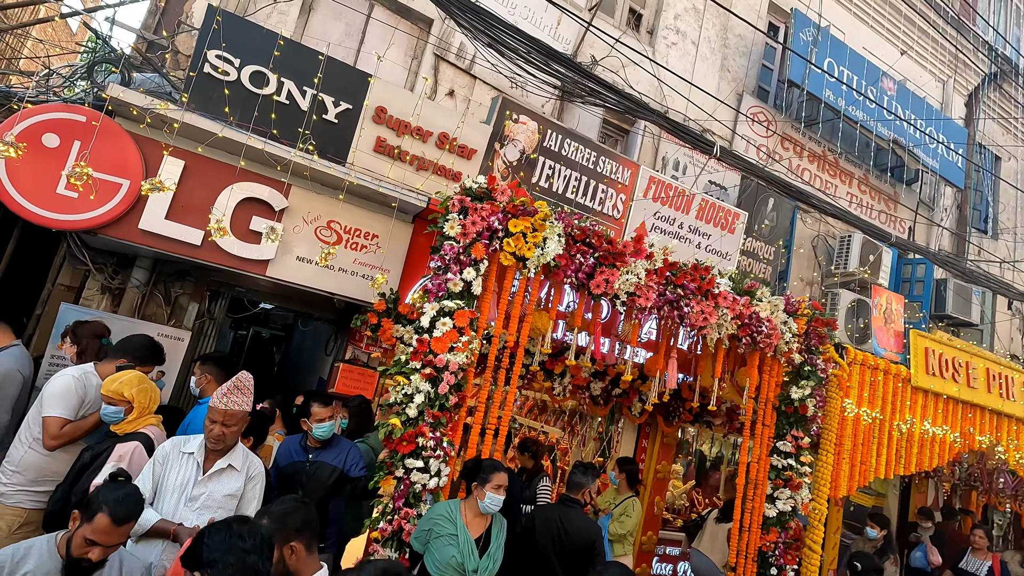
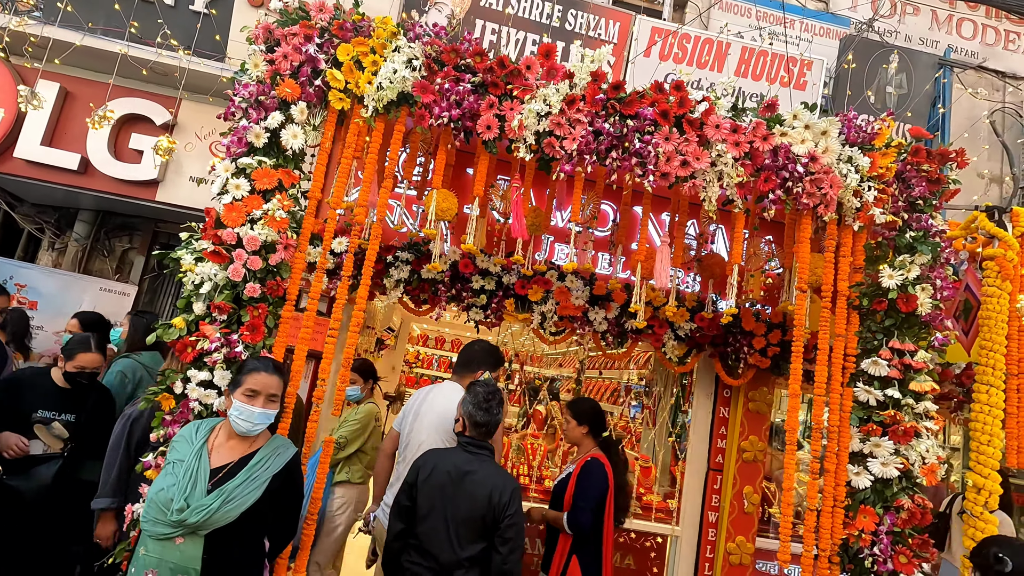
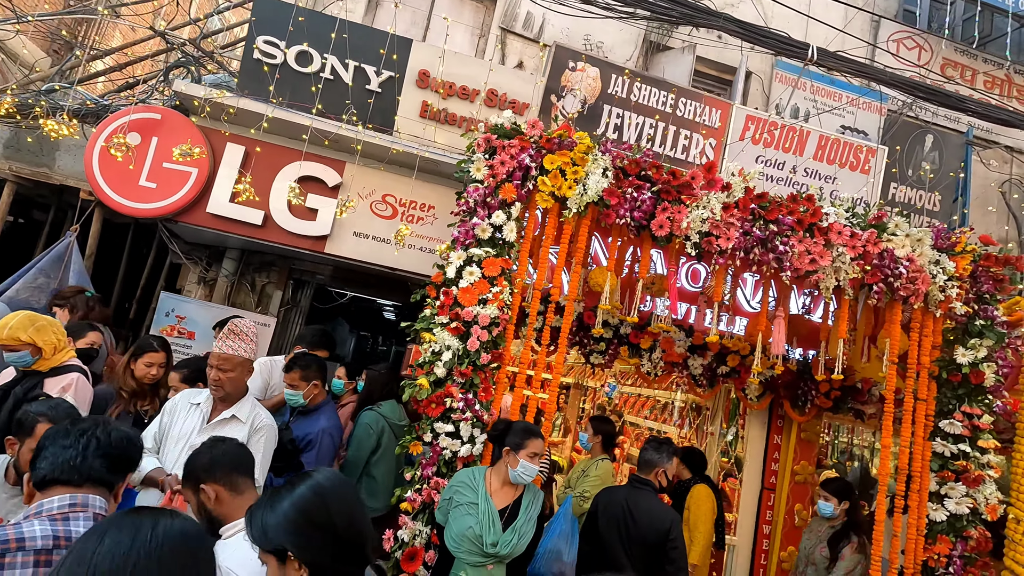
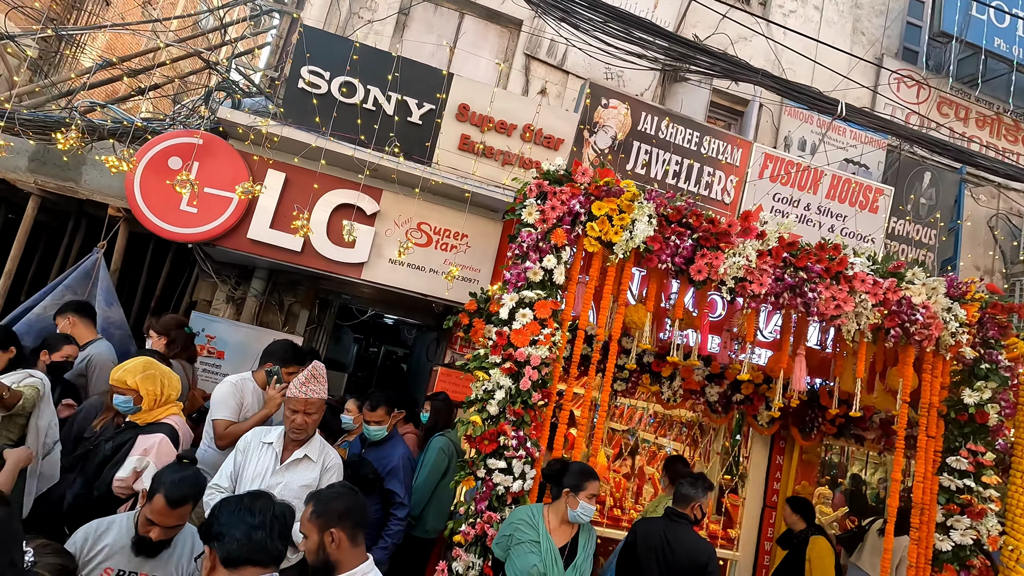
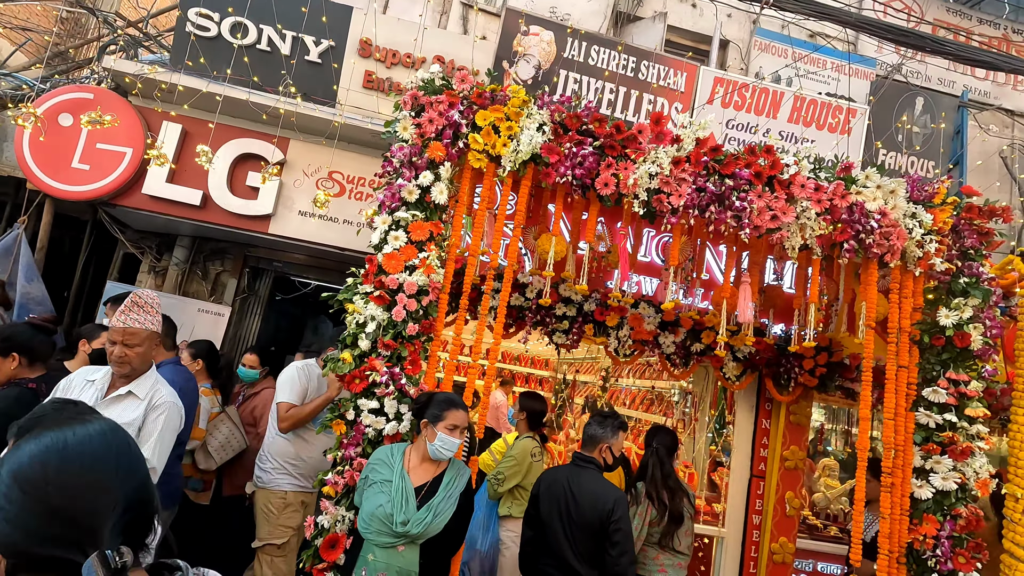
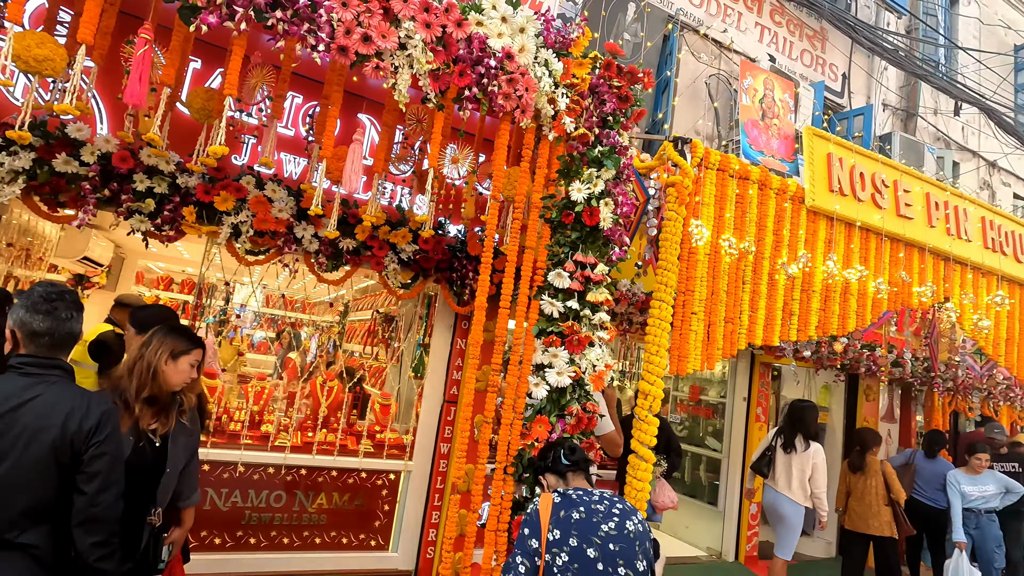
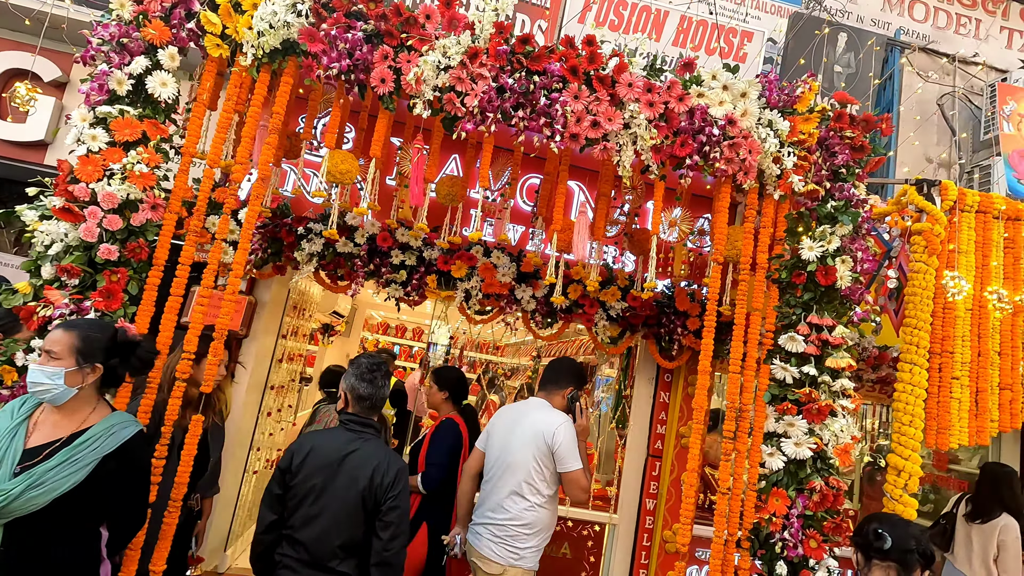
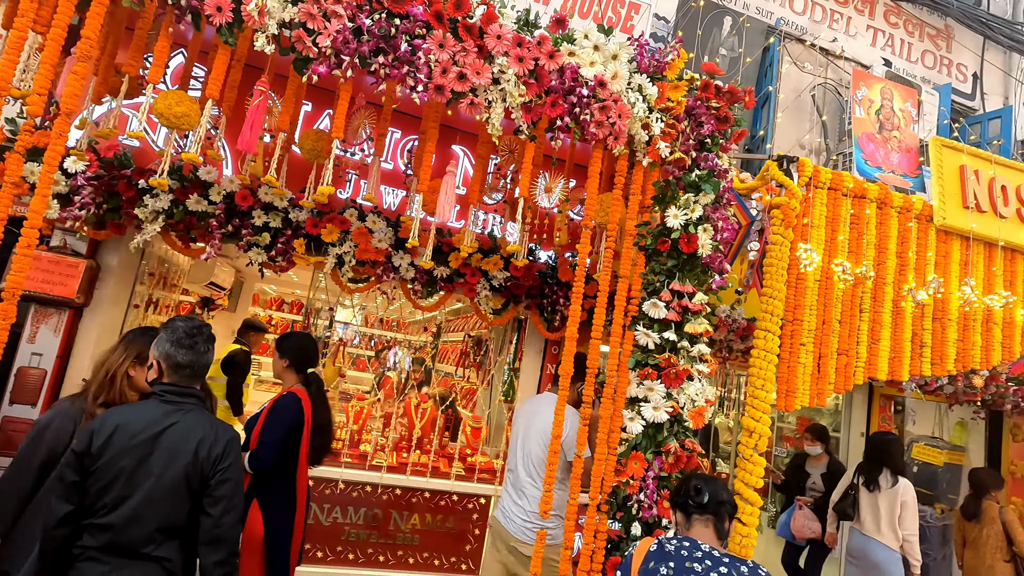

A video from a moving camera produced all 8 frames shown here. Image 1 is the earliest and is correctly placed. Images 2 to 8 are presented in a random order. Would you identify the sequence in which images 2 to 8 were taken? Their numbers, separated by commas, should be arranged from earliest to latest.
4, 3, 5, 2, 7, 8, 6
